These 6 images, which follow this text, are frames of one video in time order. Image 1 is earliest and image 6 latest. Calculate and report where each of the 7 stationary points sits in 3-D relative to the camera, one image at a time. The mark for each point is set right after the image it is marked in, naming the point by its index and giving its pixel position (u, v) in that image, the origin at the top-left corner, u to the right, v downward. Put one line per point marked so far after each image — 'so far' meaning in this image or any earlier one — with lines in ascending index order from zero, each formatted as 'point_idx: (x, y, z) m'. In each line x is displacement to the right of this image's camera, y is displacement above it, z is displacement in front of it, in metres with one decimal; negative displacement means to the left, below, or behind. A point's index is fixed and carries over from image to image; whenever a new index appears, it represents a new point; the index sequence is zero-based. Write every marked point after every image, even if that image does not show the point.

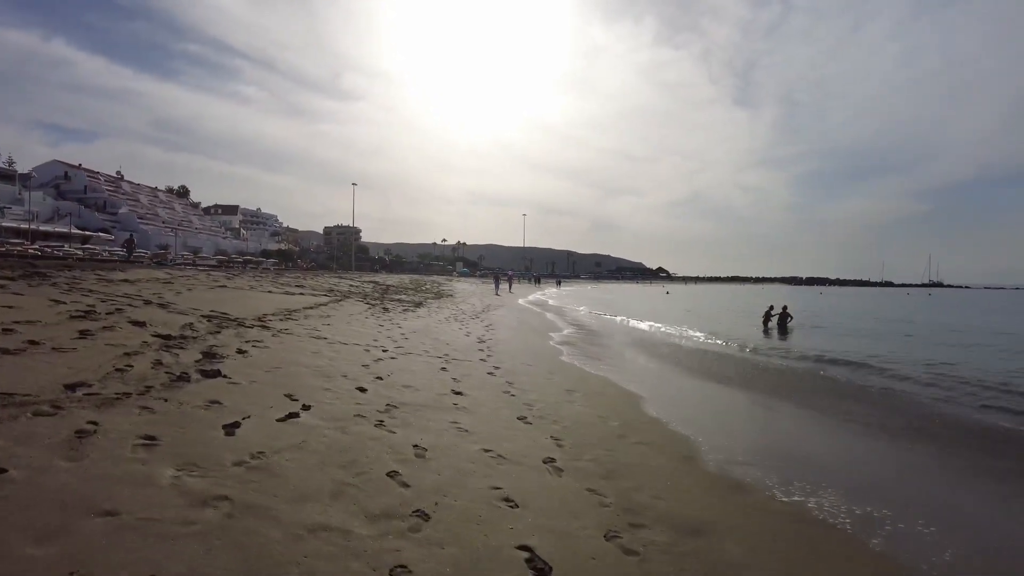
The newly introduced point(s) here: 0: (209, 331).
0: (-5.5, -0.8, +9.2) m
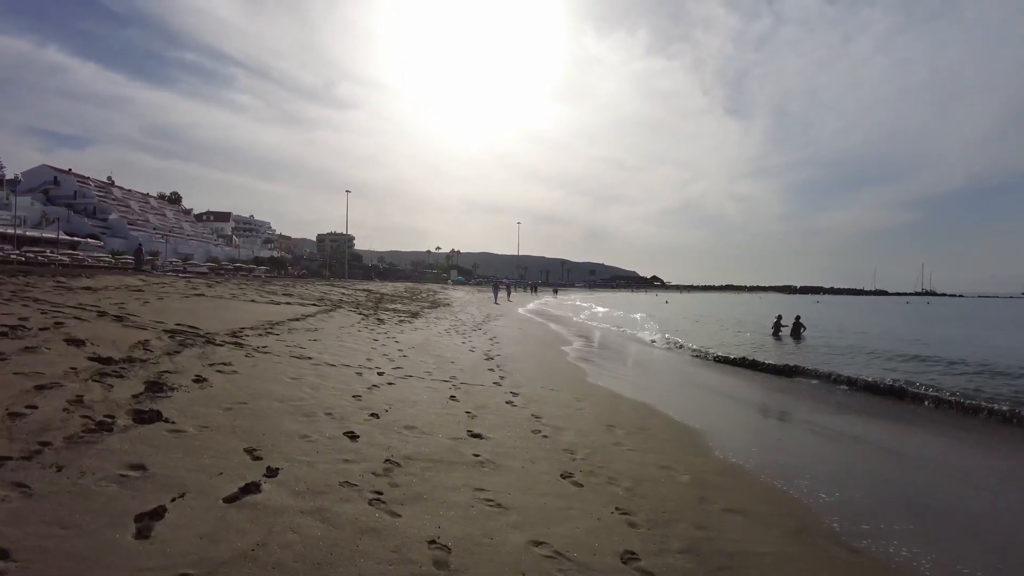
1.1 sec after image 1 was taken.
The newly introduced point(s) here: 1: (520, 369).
0: (-5.2, -0.9, +7.5) m
1: (+0.2, -1.8, +11.2) m
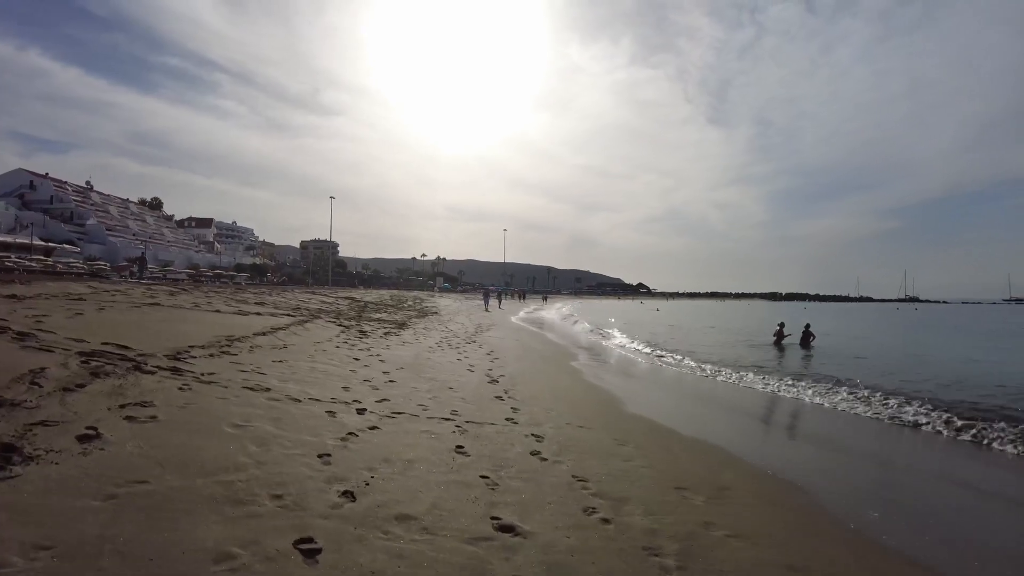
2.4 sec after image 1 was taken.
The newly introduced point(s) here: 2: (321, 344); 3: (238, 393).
0: (-4.9, -1.0, +5.5) m
1: (+0.4, -2.0, +9.3) m
2: (-4.5, -1.3, +11.9) m
3: (-3.4, -1.3, +6.3) m
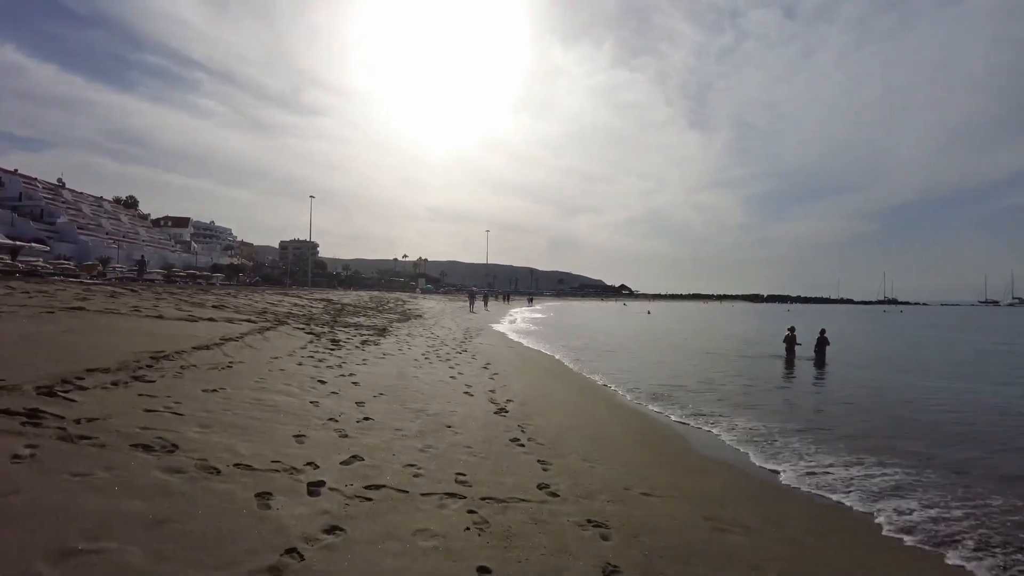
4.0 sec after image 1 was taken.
0: (-4.5, -1.1, +3.1) m
1: (+0.6, -2.0, +7.0) m
2: (-4.3, -1.4, +9.5) m
3: (-3.1, -1.3, +4.0) m
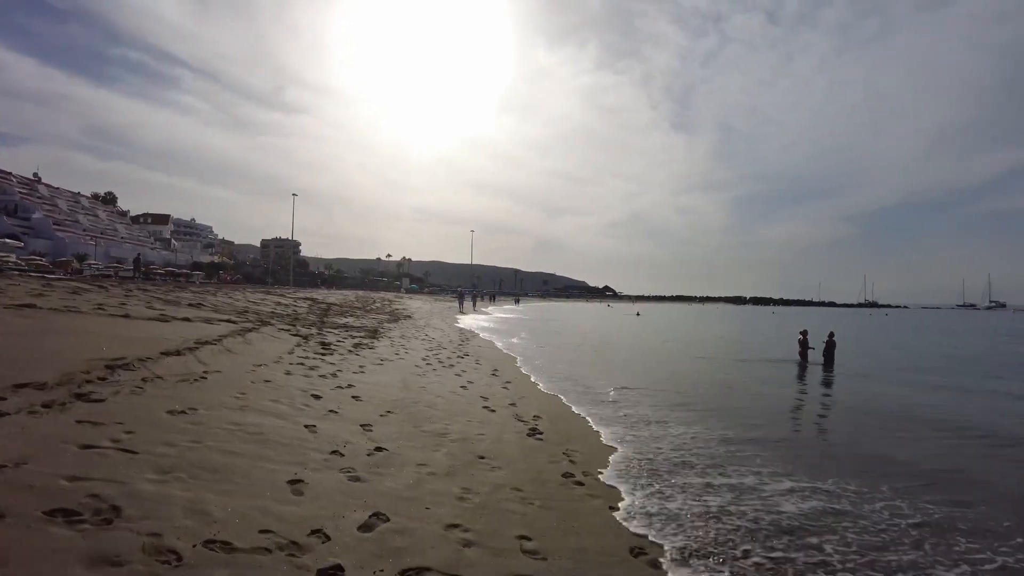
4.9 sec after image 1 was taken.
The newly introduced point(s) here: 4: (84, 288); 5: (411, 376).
0: (-3.9, -1.0, +1.6) m
1: (+1.1, -2.0, +5.8) m
2: (-3.9, -1.3, +8.1) m
3: (-2.5, -1.2, +2.6) m
4: (-13.7, 0.0, +16.3) m
5: (-1.9, -1.7, +9.9) m
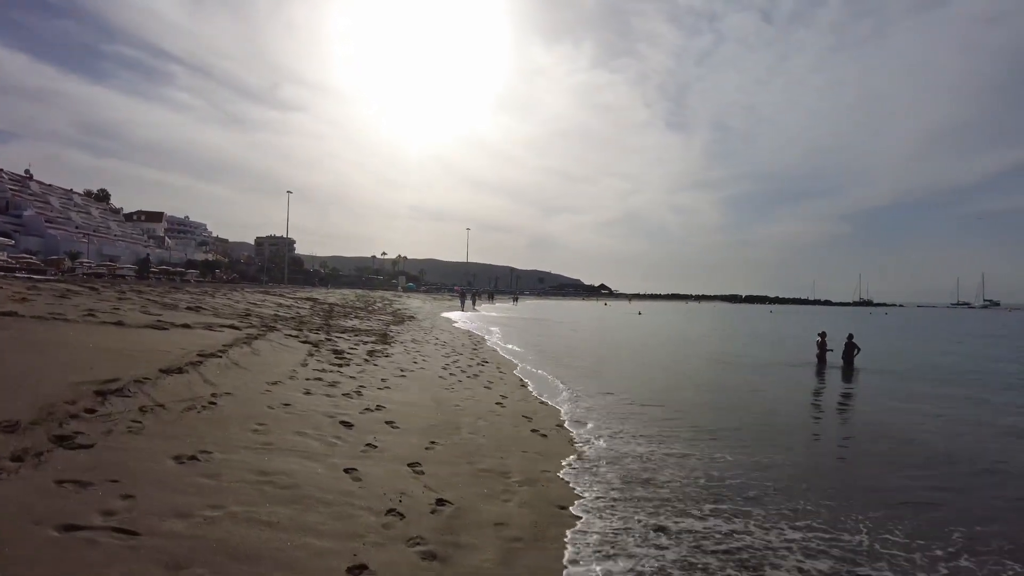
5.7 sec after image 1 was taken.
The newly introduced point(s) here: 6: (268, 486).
0: (-3.1, -1.1, +0.6) m
1: (+1.8, -2.1, +4.8) m
2: (-3.2, -1.4, +7.0) m
3: (-1.7, -1.4, +1.6) m
4: (-13.1, -0.1, +15.2) m
5: (-1.2, -1.8, +8.9) m
6: (-1.8, -1.4, +3.8) m
